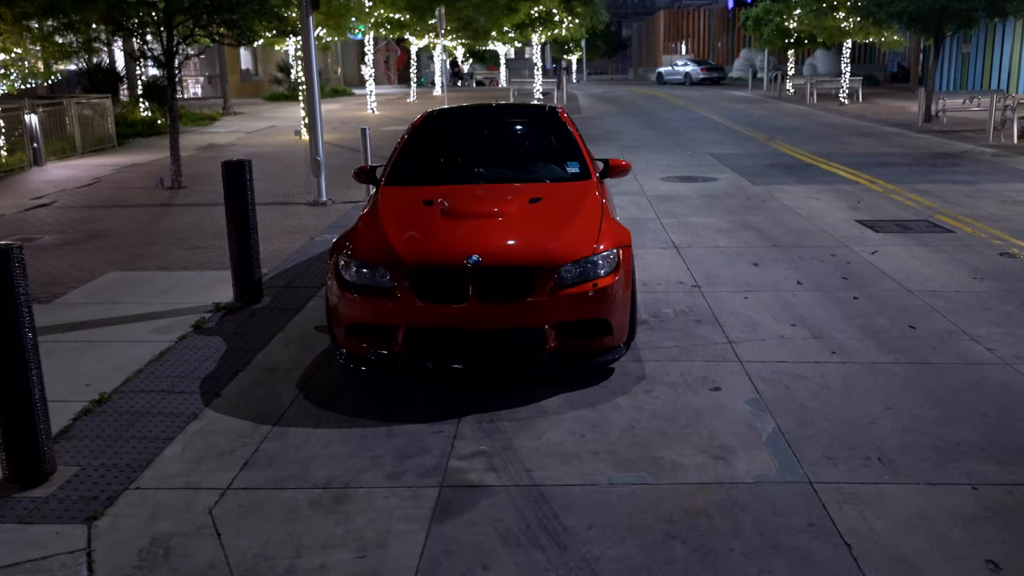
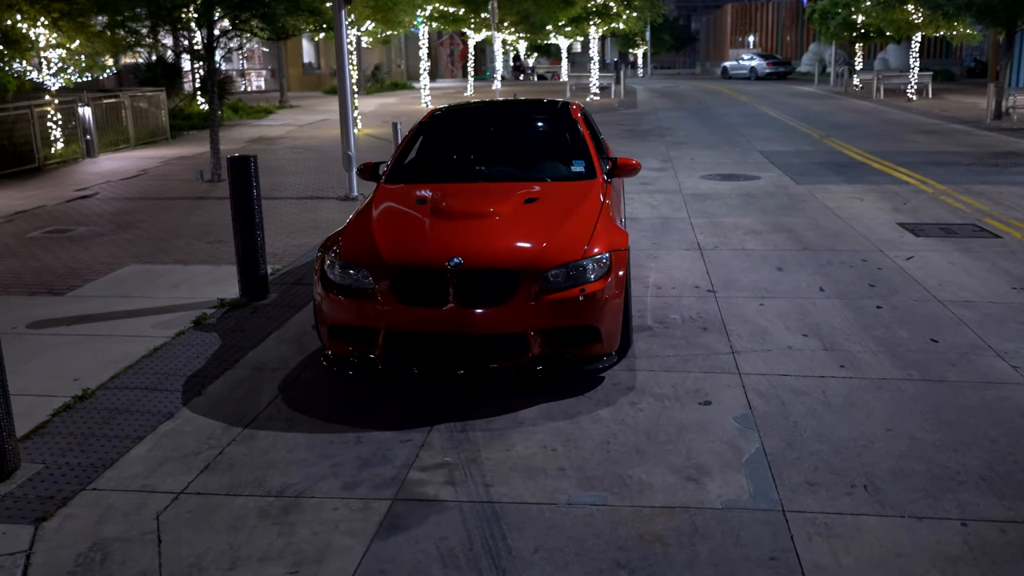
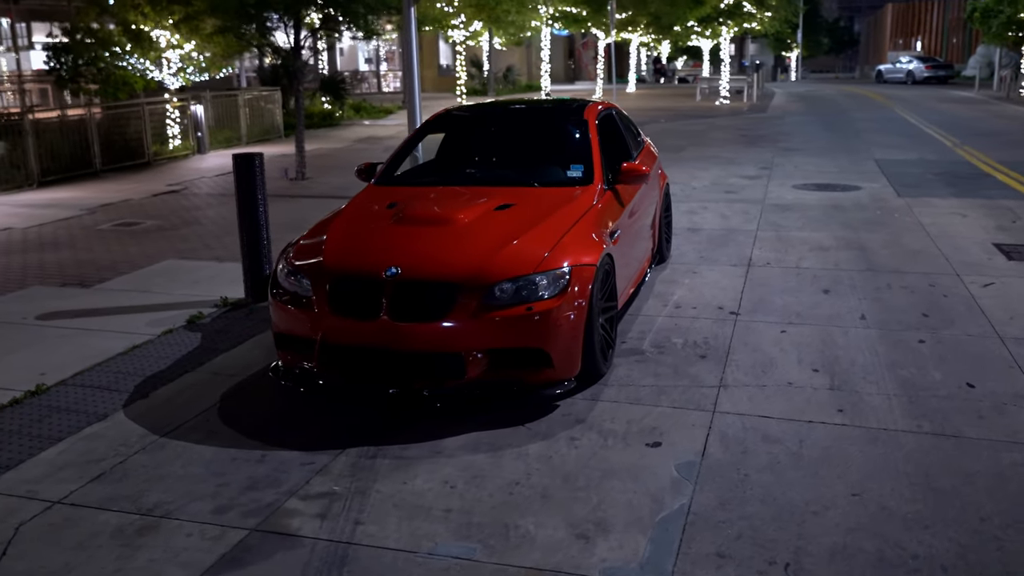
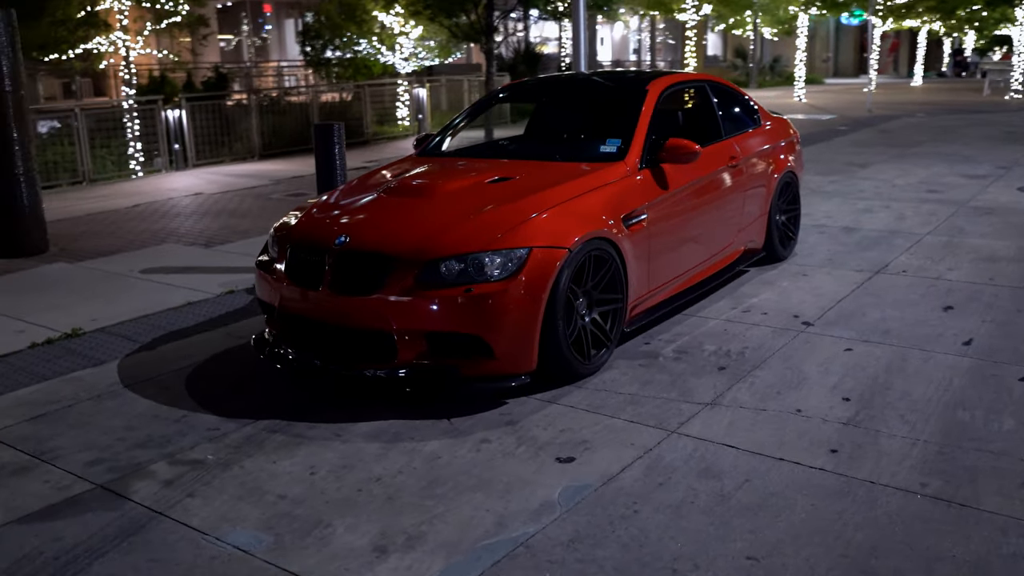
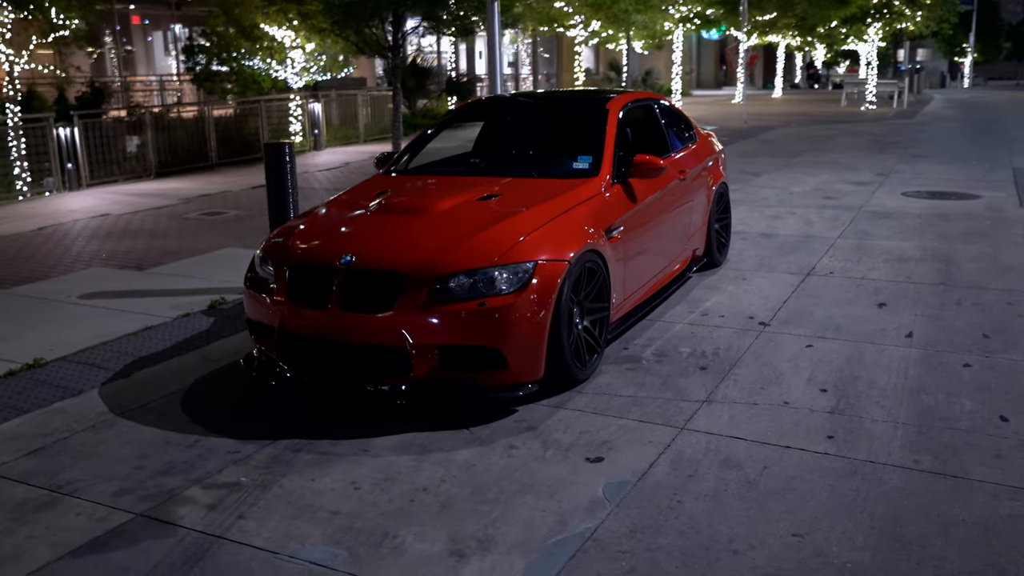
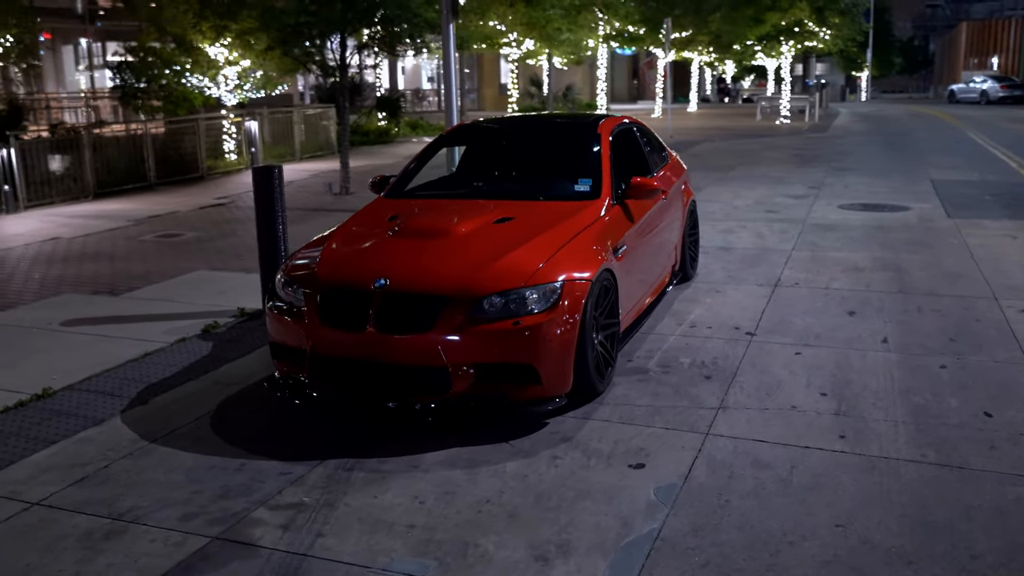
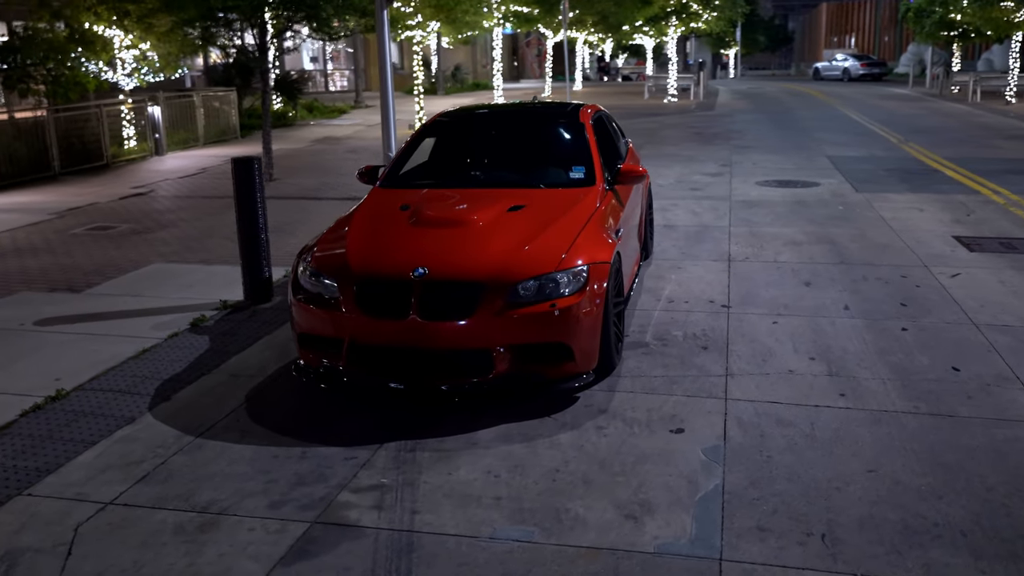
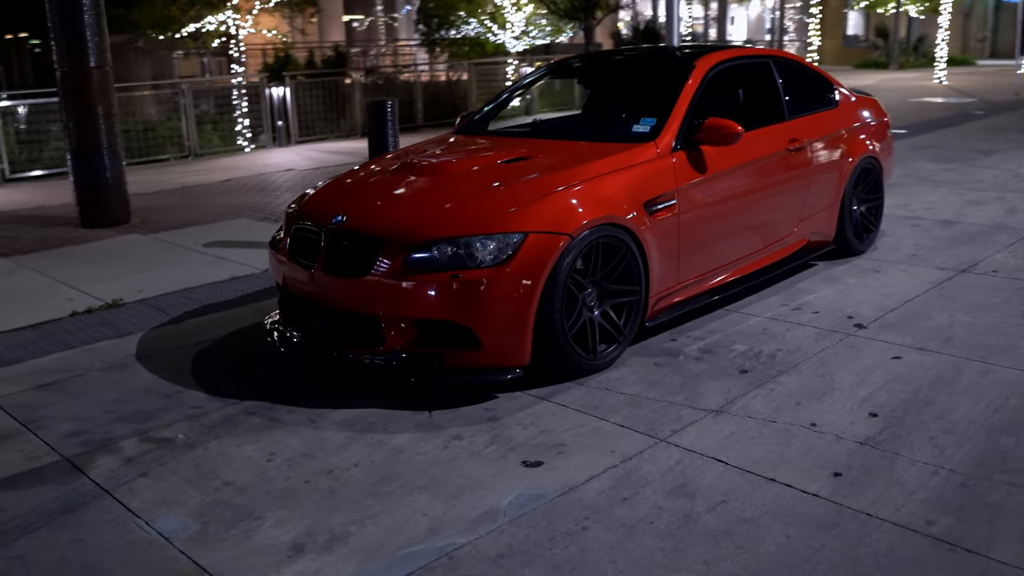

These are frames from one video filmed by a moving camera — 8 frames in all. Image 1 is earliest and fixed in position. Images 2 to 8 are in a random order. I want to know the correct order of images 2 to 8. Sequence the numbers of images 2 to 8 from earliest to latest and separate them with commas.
2, 7, 3, 6, 5, 4, 8
